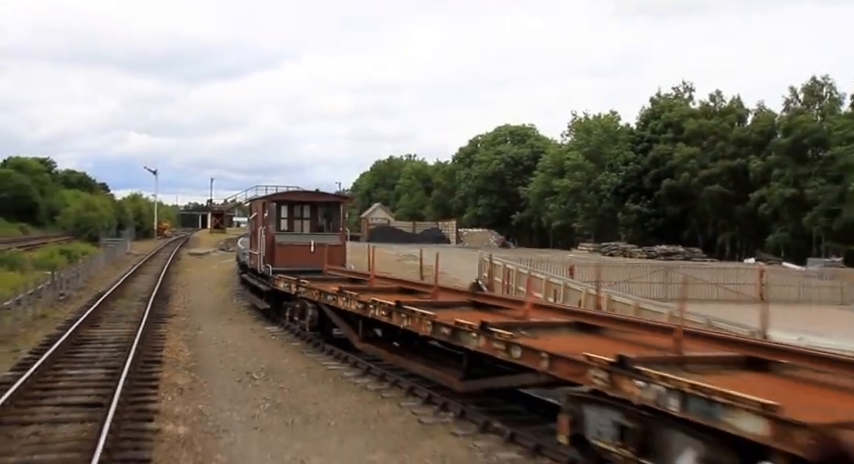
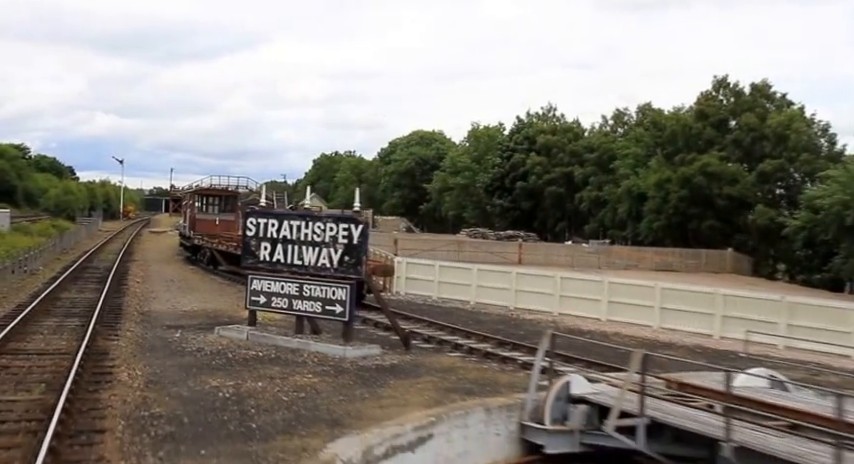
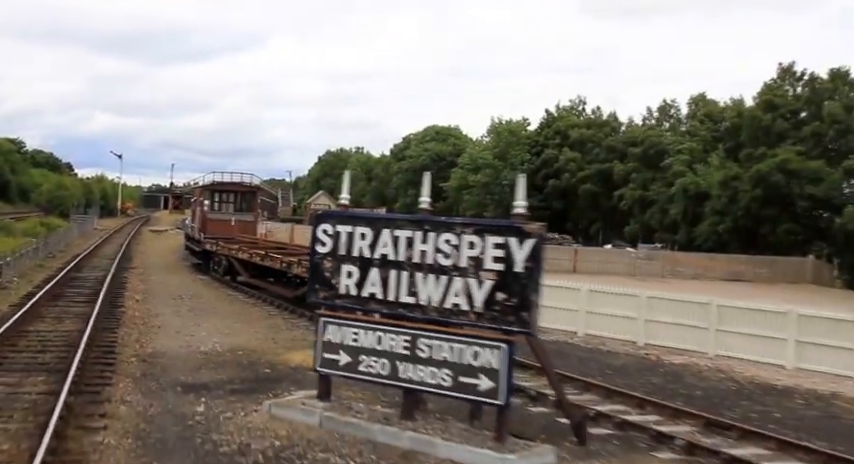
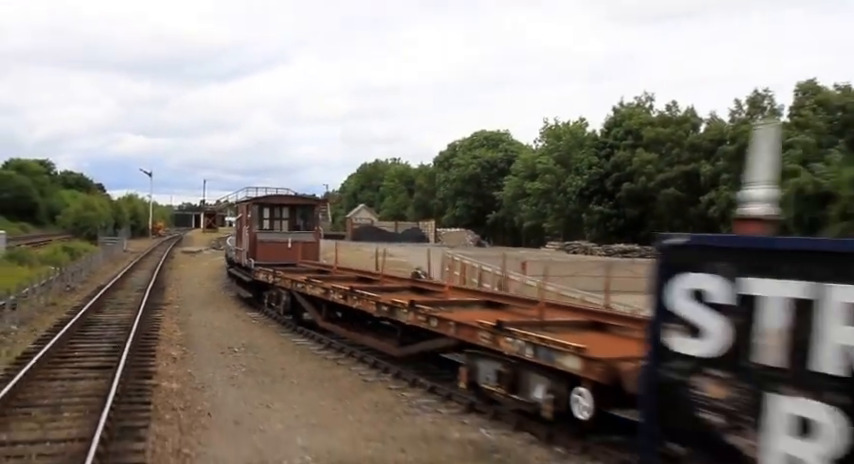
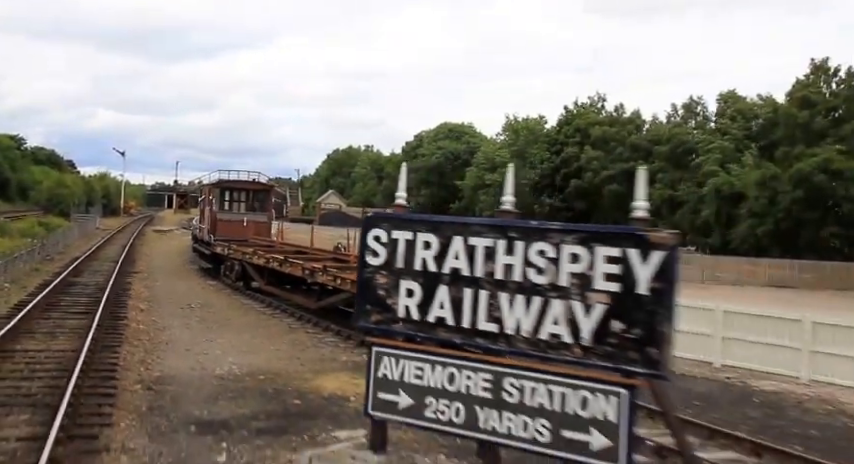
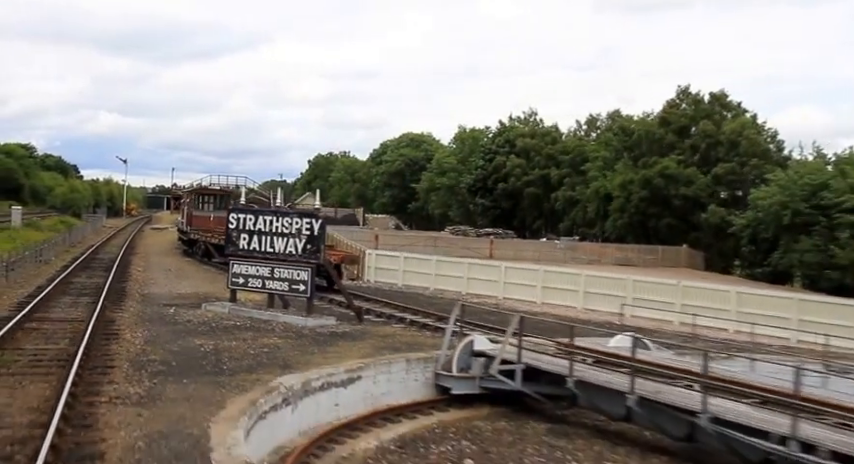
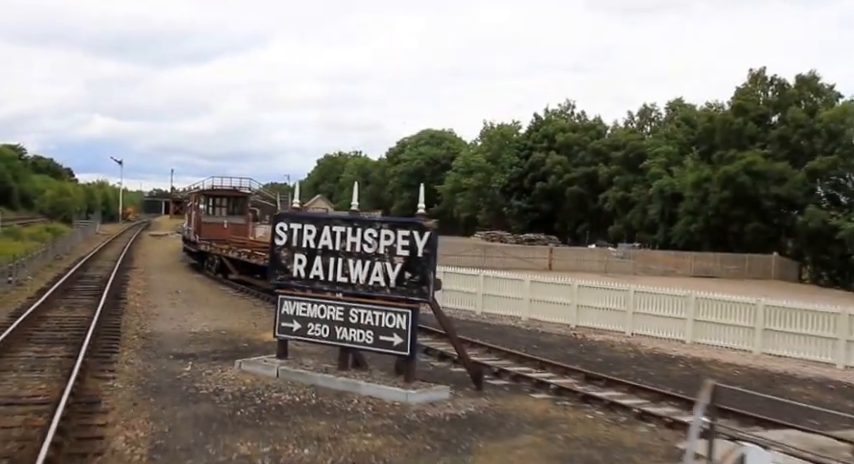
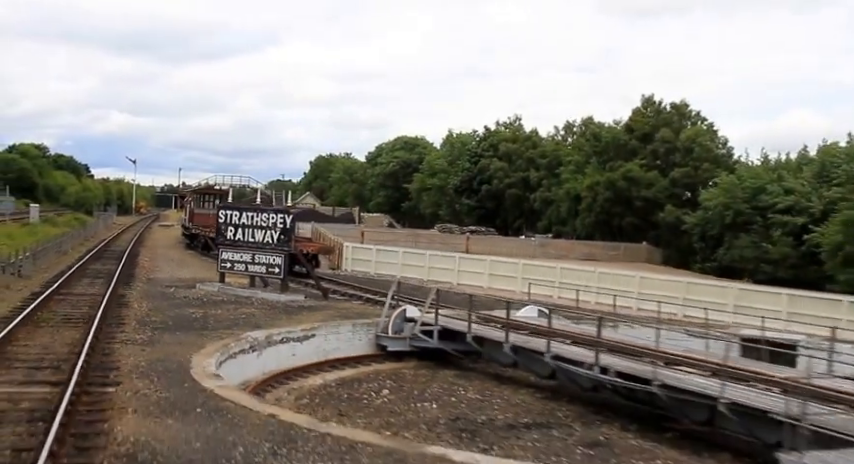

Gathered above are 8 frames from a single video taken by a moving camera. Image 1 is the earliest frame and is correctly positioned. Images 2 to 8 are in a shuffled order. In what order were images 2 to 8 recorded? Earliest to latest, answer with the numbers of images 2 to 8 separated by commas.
4, 5, 3, 7, 2, 6, 8
